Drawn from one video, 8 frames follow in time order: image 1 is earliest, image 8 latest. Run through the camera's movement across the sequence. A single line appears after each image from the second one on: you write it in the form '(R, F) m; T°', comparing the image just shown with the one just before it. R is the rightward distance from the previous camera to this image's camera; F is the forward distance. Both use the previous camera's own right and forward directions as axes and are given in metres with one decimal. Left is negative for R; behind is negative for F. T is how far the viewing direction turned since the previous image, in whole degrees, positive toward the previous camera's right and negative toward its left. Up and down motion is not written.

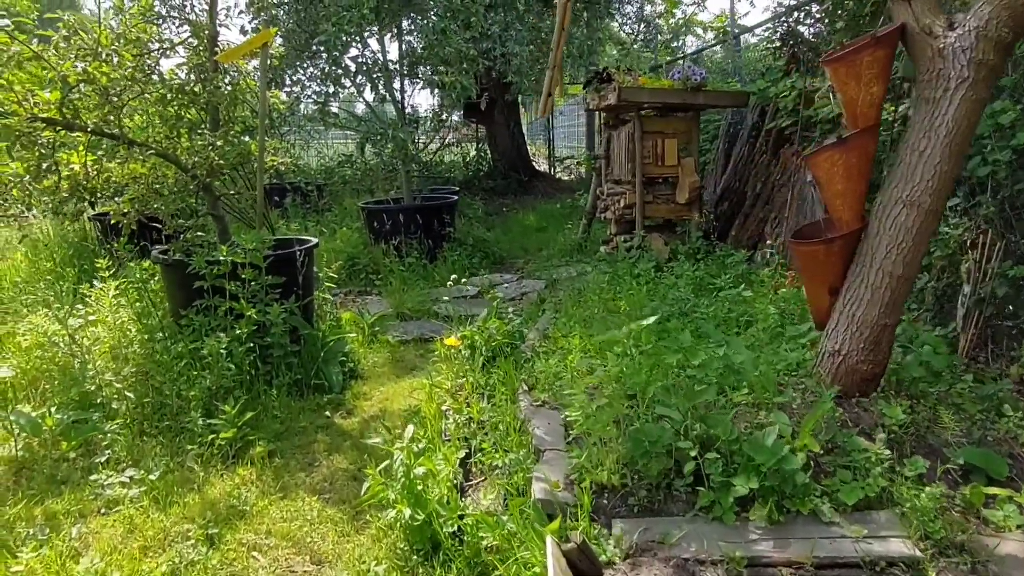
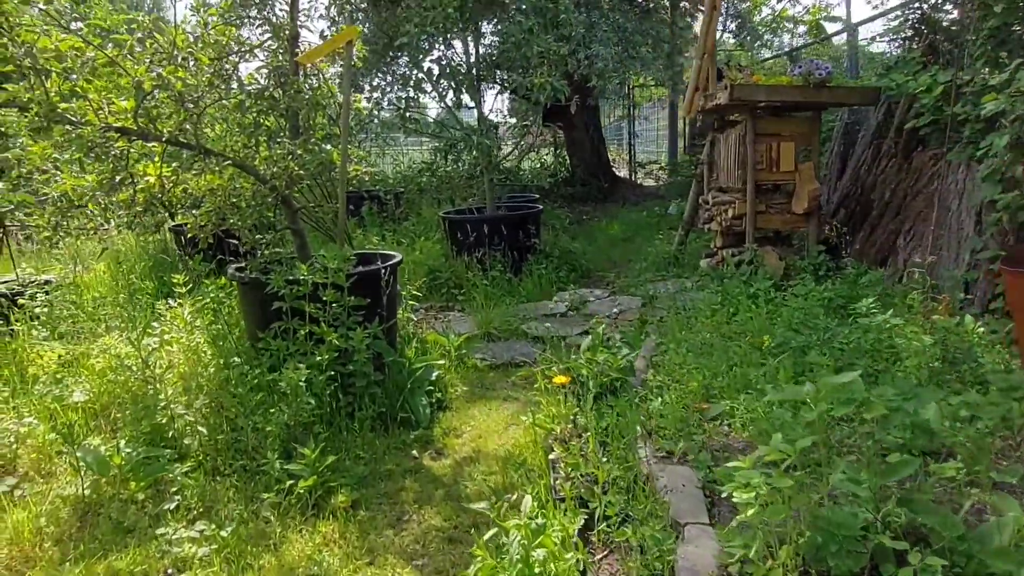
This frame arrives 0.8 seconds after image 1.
(-0.2, +0.4) m; -5°
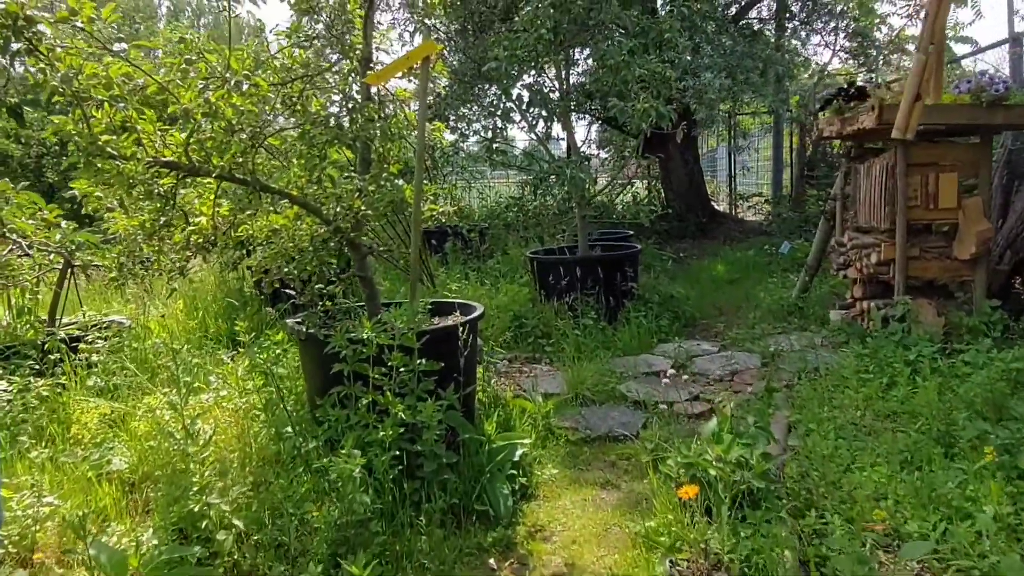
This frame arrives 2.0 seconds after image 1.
(-0.1, +0.5) m; -7°
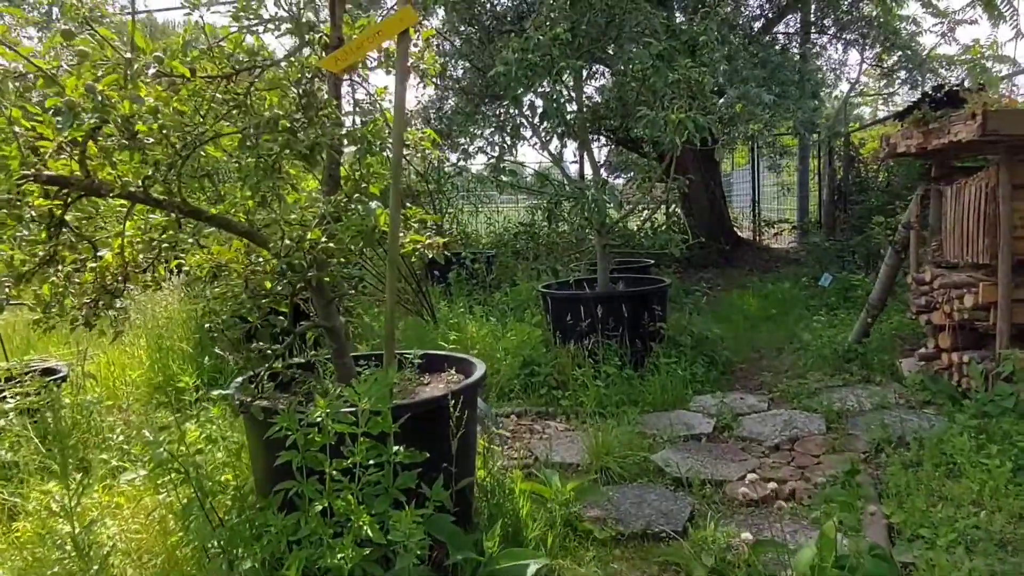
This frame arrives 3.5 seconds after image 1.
(0.0, +0.6) m; -1°
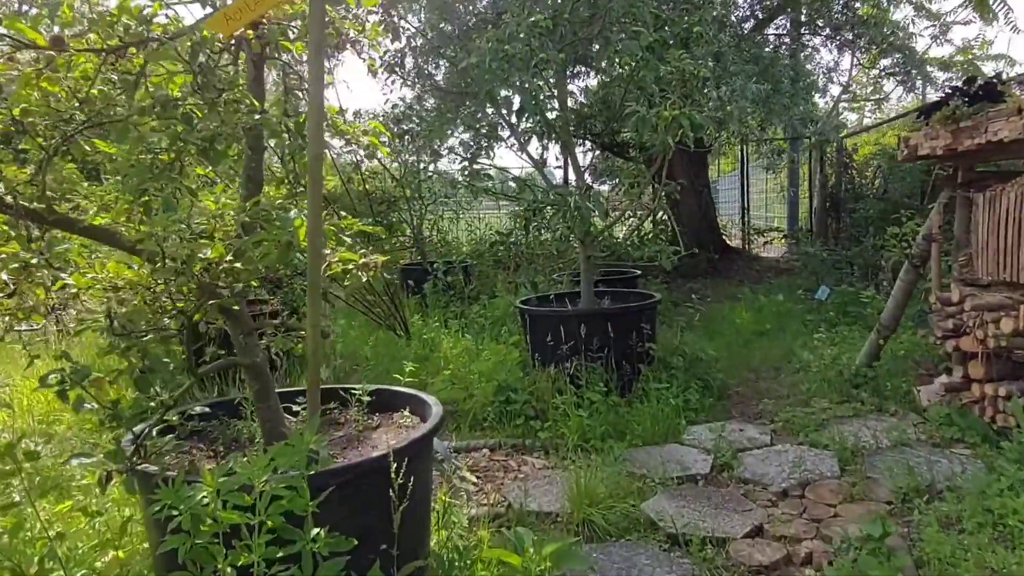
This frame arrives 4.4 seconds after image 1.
(+0.1, +0.4) m; +1°
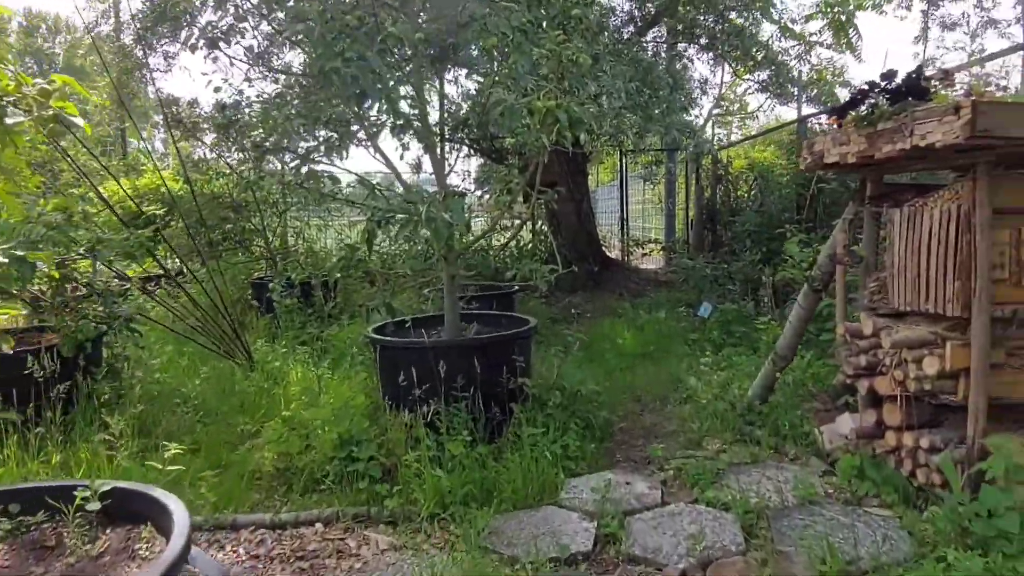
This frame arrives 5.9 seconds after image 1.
(+0.2, +0.6) m; +9°
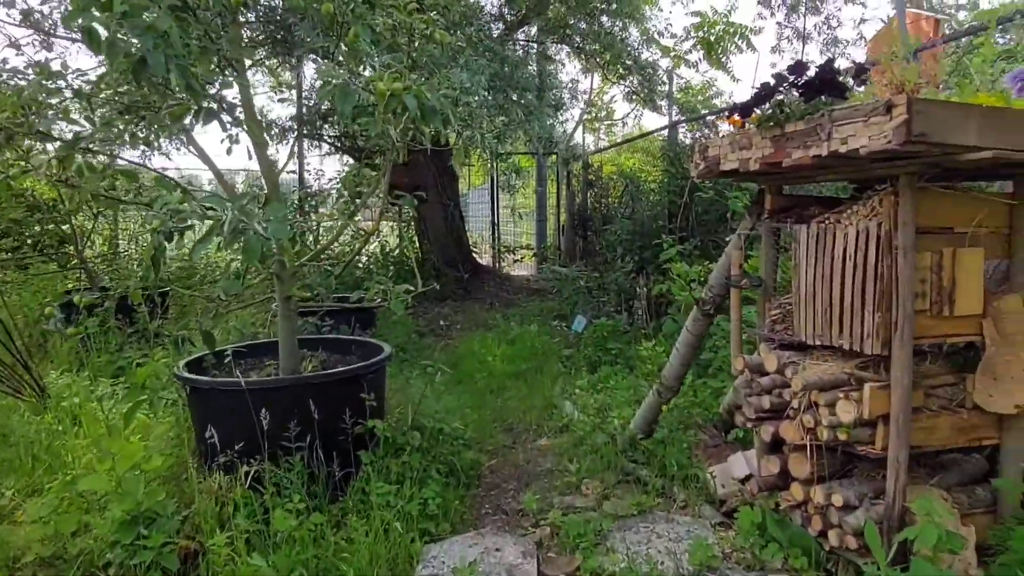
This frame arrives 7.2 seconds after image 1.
(+0.1, +0.5) m; +10°
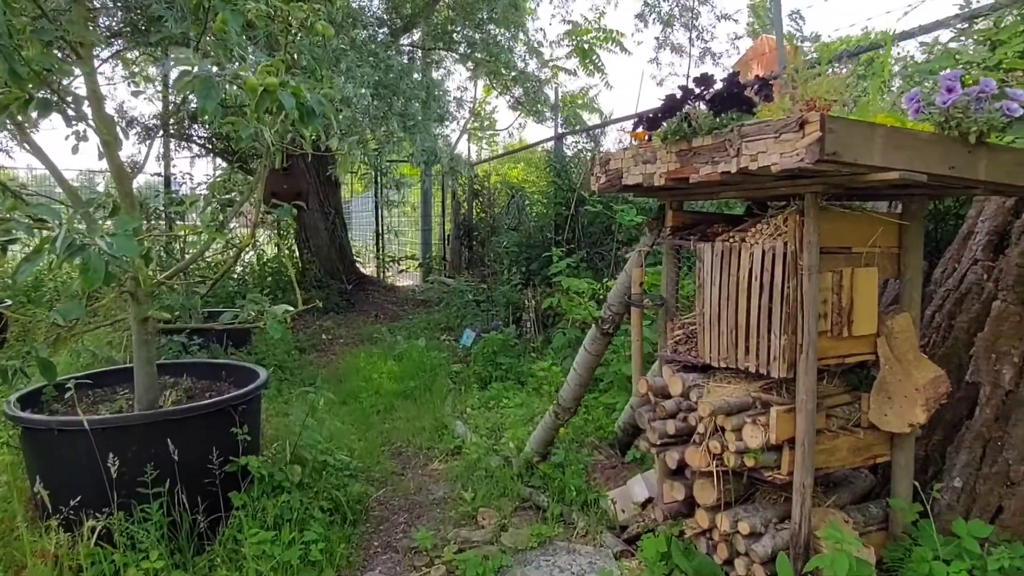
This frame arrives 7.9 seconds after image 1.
(0.0, +0.2) m; +9°
